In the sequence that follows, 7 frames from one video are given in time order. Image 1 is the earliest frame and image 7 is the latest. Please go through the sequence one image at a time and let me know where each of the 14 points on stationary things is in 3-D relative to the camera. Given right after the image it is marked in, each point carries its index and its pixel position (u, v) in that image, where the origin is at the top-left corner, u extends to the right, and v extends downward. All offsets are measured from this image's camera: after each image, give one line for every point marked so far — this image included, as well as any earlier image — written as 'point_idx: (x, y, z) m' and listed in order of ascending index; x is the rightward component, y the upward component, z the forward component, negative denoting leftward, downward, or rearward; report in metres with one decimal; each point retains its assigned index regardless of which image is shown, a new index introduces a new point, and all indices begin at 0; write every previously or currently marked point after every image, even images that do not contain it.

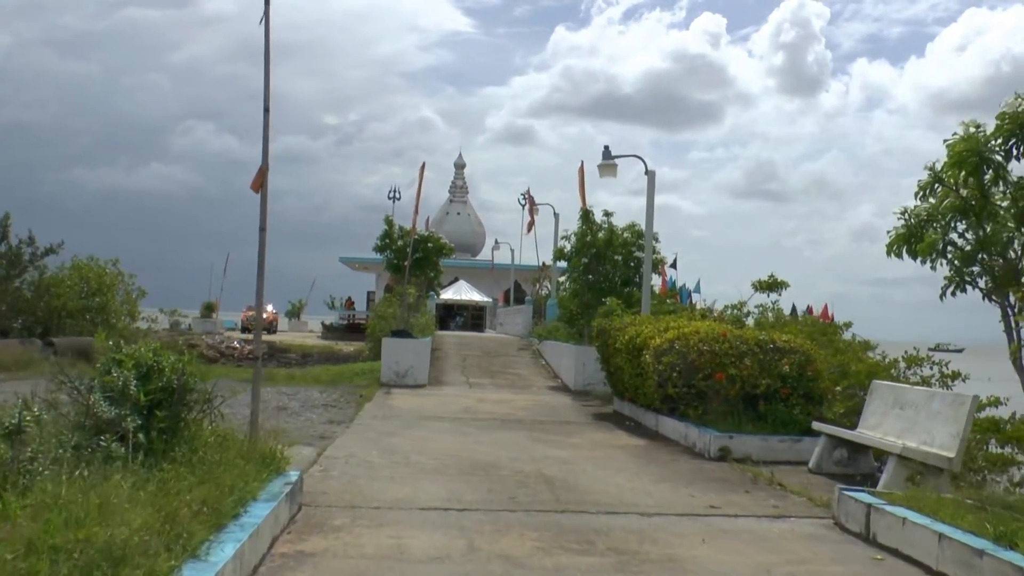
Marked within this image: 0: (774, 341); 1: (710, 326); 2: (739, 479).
0: (+2.3, -0.5, +12.7) m
1: (+2.1, -0.4, +14.9) m
2: (+1.6, -1.4, +10.1) m
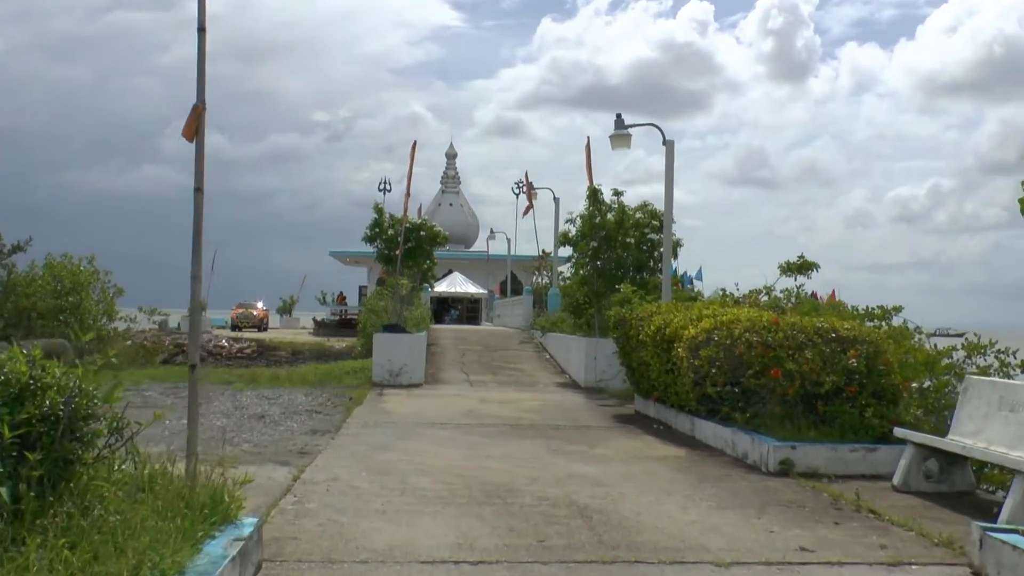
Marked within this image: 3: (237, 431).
0: (+2.4, -0.3, +10.7) m
1: (+2.2, -0.2, +12.9) m
2: (+1.7, -1.2, +8.1) m
3: (-2.3, -1.2, +12.2) m
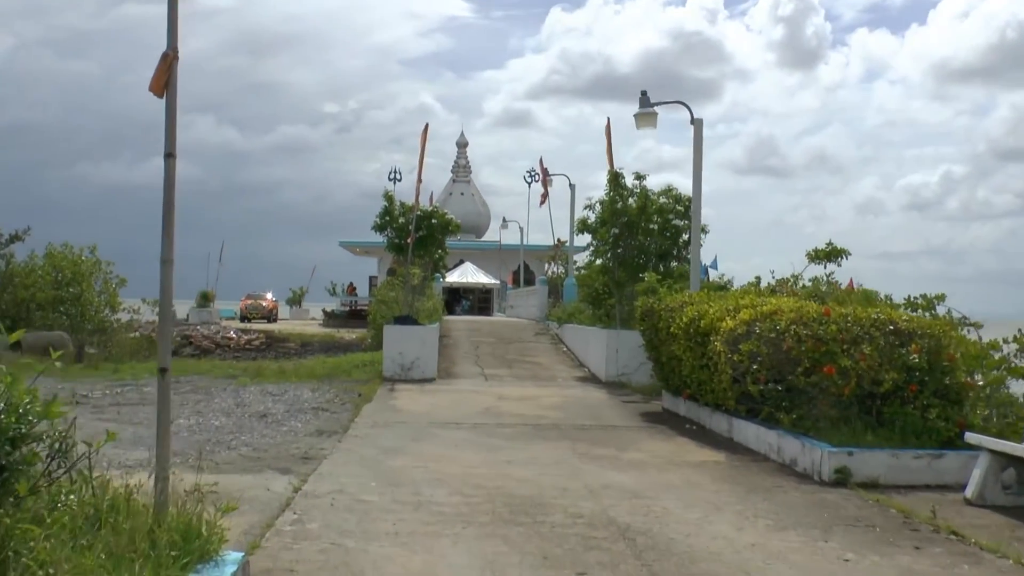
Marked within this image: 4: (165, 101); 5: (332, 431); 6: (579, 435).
0: (+2.6, -0.2, +9.7) m
1: (+2.3, -0.1, +11.9) m
2: (+1.9, -1.2, +7.1) m
3: (-2.2, -1.1, +11.2) m
4: (-1.1, +0.6, +4.7) m
5: (-1.5, -1.2, +11.6) m
6: (+0.5, -1.2, +11.5) m
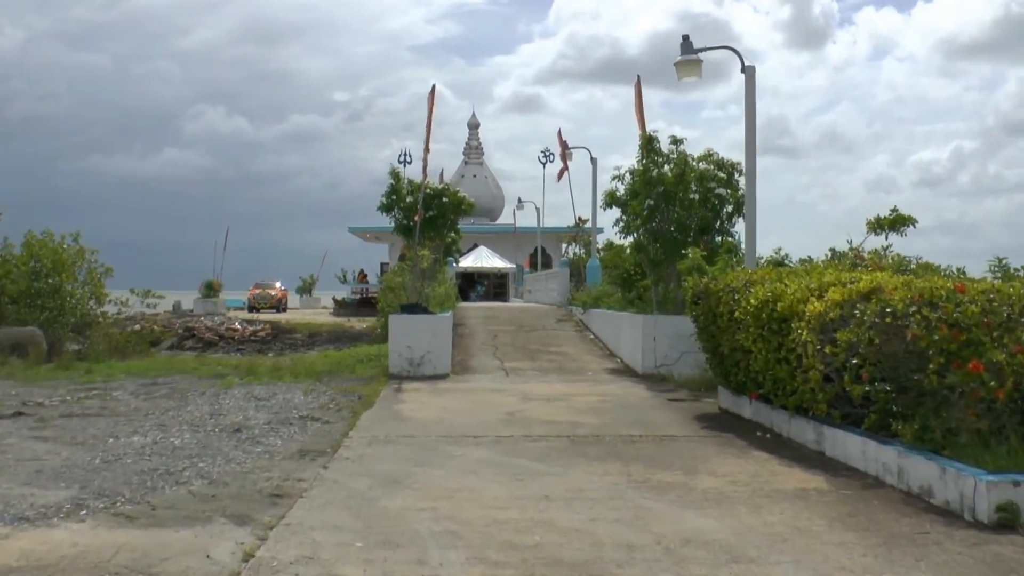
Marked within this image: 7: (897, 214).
0: (+2.7, -0.1, +7.3) m
1: (+2.5, +0.1, +9.5) m
2: (+2.0, -1.0, +4.7) m
3: (-1.9, -1.0, +8.9) m
4: (-1.0, +0.7, +2.3) m
5: (-1.2, -1.0, +9.2) m
6: (+0.8, -1.1, +9.1) m
7: (+4.9, +0.9, +18.4) m
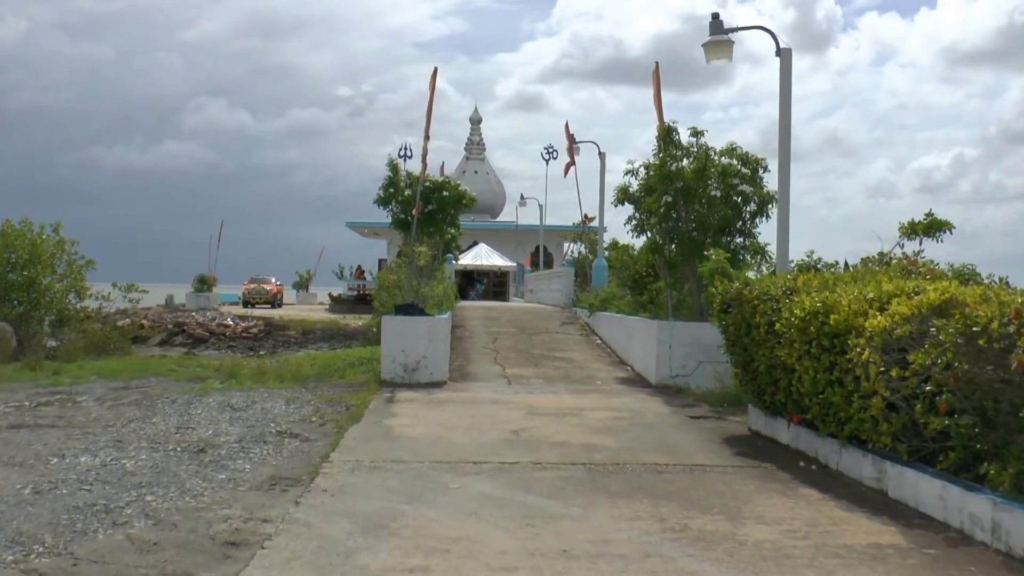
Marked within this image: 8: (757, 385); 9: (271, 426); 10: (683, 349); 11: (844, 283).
0: (+2.8, -0.1, +5.9) m
1: (+2.6, 0.0, +8.2) m
2: (+2.1, -1.1, +3.4) m
3: (-1.9, -1.0, +7.5) m
4: (-0.9, +0.6, +1.0) m
5: (-1.2, -1.0, +7.8) m
6: (+0.8, -1.1, +7.8) m
7: (+5.0, +0.8, +17.0) m
8: (+1.8, -0.7, +10.4) m
9: (-1.8, -1.0, +10.8) m
10: (+1.9, -0.7, +15.9) m
11: (+2.2, 0.0, +9.4) m
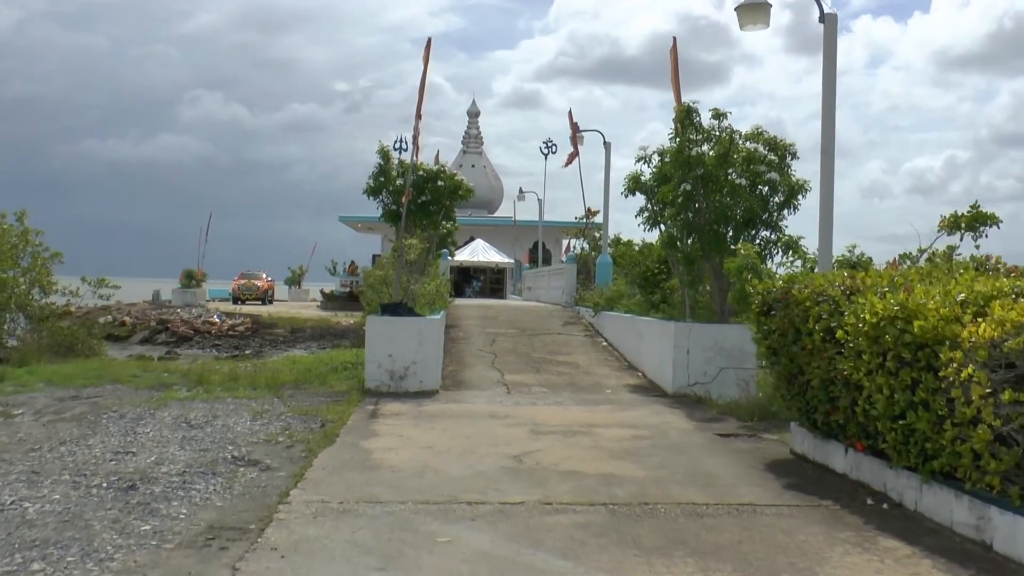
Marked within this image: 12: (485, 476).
0: (+2.8, -0.1, +4.3) m
1: (+2.6, 0.0, +6.5) m
2: (+2.1, -1.1, +1.7) m
3: (-1.9, -1.0, +5.8) m
4: (-0.9, +0.6, -0.7) m
5: (-1.2, -1.0, +6.1) m
6: (+0.8, -1.1, +6.1) m
7: (+5.0, +0.8, +15.3) m
8: (+1.8, -0.7, +8.8) m
9: (-1.8, -1.0, +9.1) m
10: (+1.9, -0.6, +14.2) m
11: (+2.2, 0.0, +7.8) m
12: (-0.2, -1.0, +8.1) m
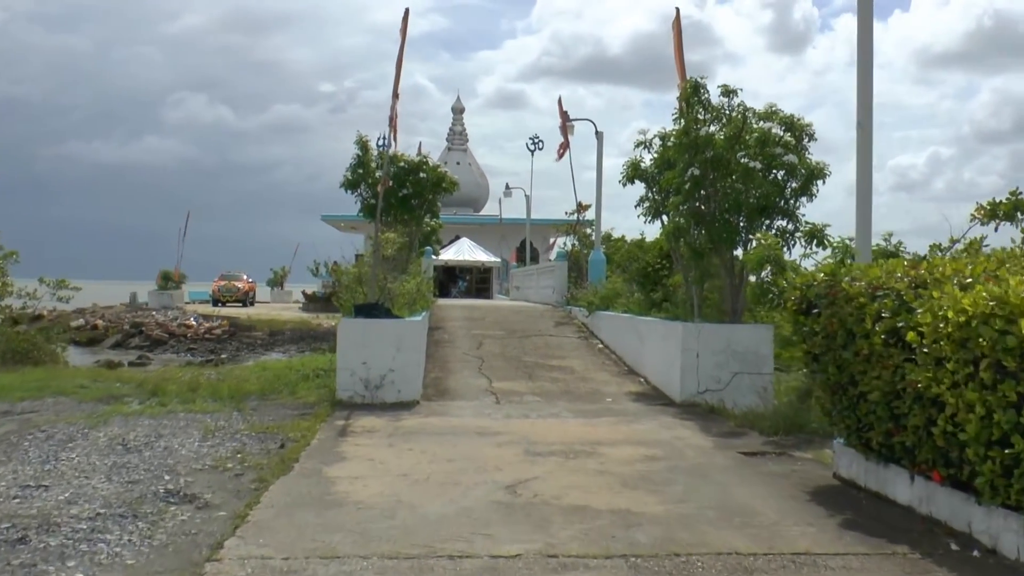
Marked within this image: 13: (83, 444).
0: (+2.8, -0.1, +2.8) m
1: (+2.6, 0.0, +5.0) m
2: (+2.1, -1.1, +0.2) m
3: (-1.9, -1.0, +4.3) m
4: (-0.9, +0.7, -2.3) m
5: (-1.2, -1.0, +4.6) m
6: (+0.8, -1.1, +4.6) m
7: (+4.9, +0.9, +13.9) m
8: (+1.7, -0.6, +7.3) m
9: (-1.8, -1.0, +7.6) m
10: (+1.8, -0.6, +12.7) m
11: (+2.2, +0.1, +6.3) m
12: (-0.2, -1.0, +6.6) m
13: (-2.7, -1.0, +9.1) m
